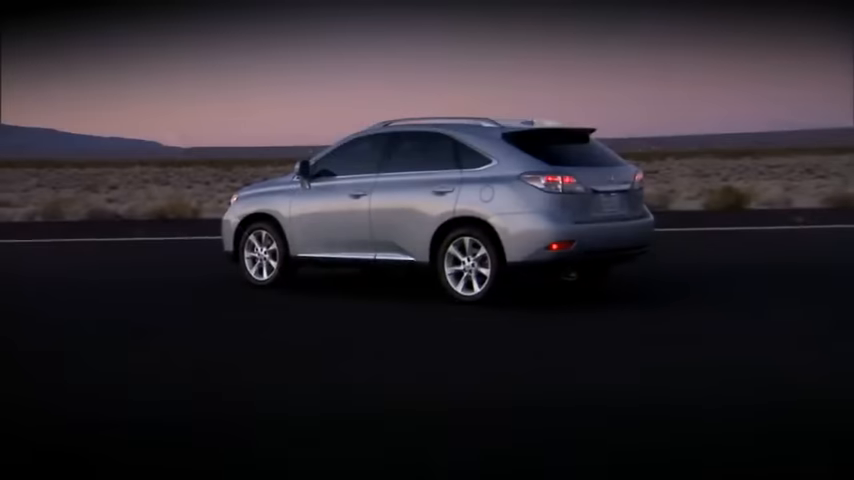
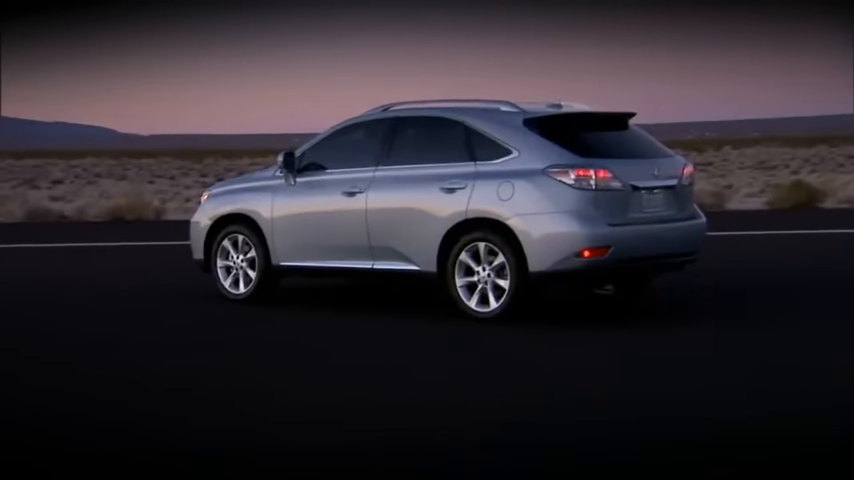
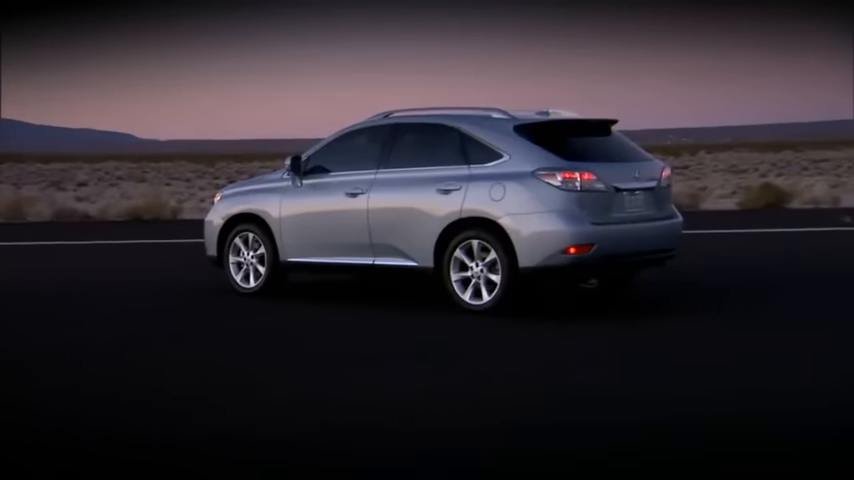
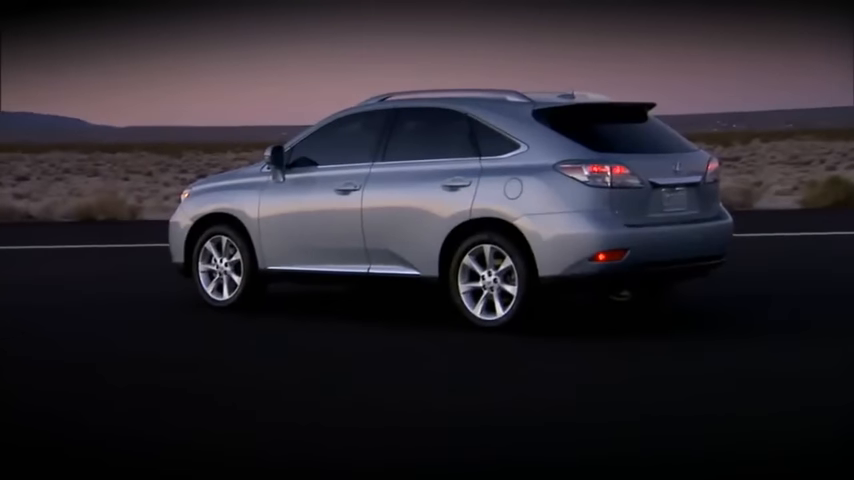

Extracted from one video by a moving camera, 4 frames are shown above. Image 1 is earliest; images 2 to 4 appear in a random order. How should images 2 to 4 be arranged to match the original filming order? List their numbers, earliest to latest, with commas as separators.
3, 2, 4
